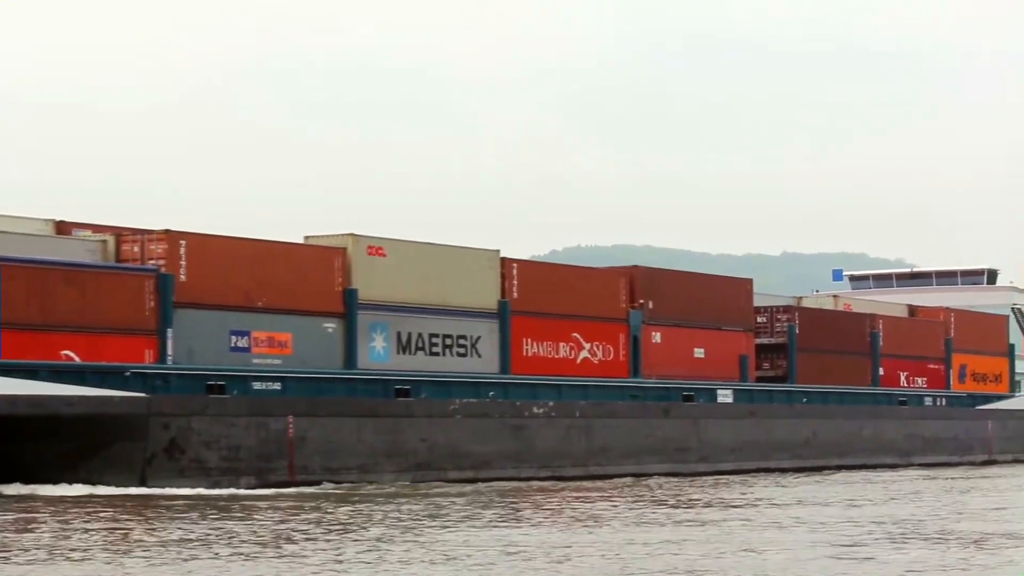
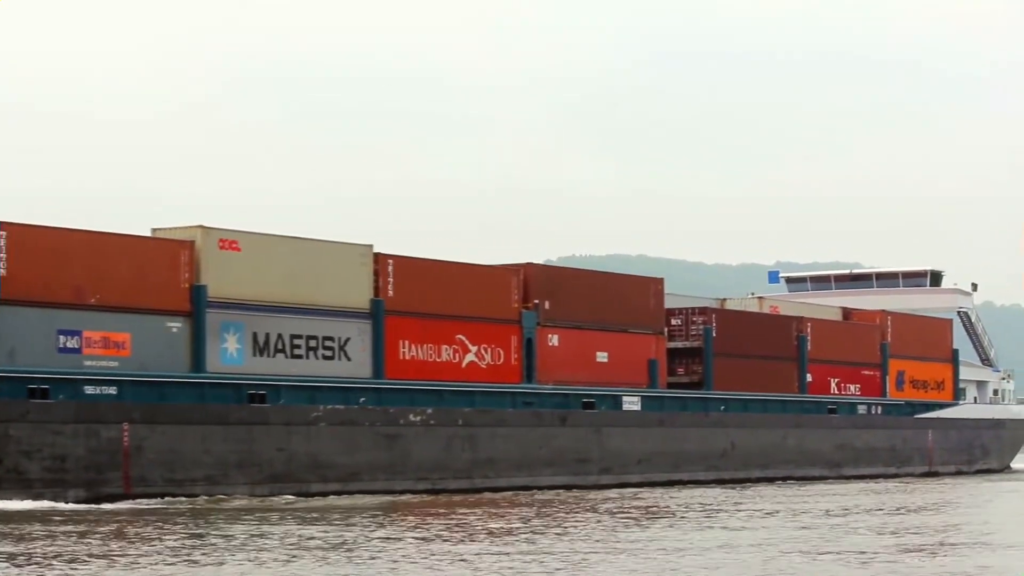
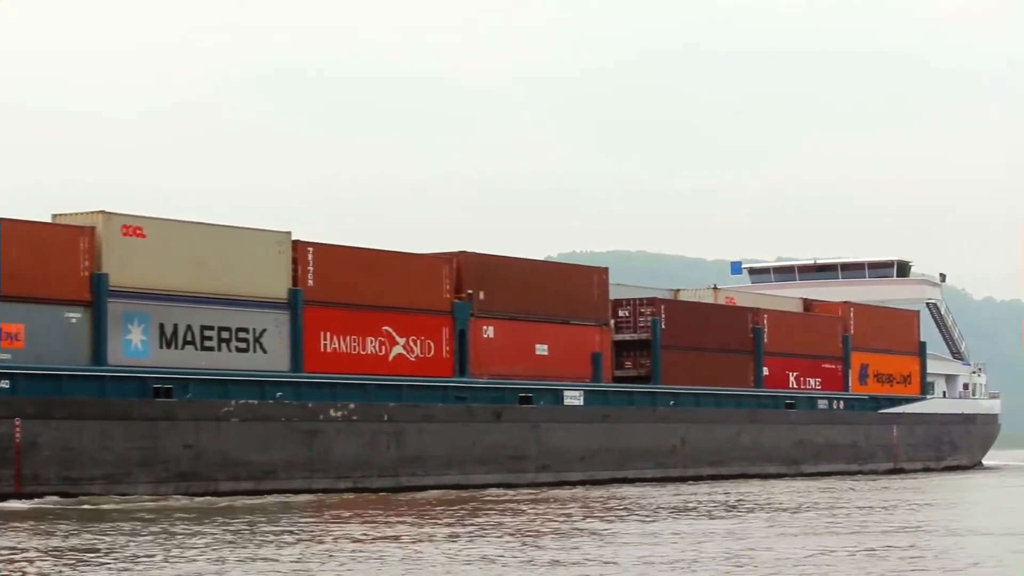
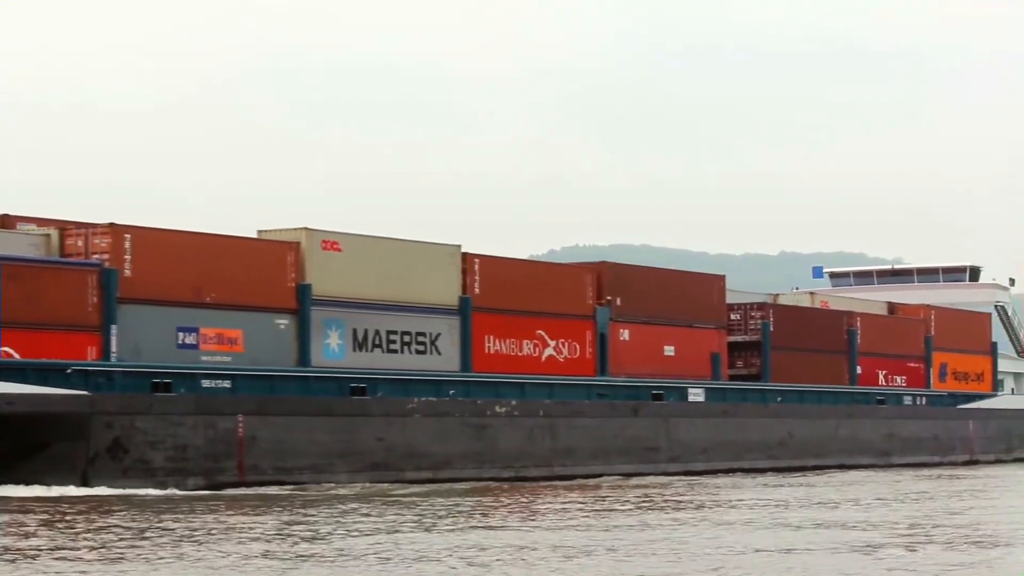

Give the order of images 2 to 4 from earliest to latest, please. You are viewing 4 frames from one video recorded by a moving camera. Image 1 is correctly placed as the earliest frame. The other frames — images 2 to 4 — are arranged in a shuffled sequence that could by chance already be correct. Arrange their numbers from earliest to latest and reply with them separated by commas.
4, 2, 3
